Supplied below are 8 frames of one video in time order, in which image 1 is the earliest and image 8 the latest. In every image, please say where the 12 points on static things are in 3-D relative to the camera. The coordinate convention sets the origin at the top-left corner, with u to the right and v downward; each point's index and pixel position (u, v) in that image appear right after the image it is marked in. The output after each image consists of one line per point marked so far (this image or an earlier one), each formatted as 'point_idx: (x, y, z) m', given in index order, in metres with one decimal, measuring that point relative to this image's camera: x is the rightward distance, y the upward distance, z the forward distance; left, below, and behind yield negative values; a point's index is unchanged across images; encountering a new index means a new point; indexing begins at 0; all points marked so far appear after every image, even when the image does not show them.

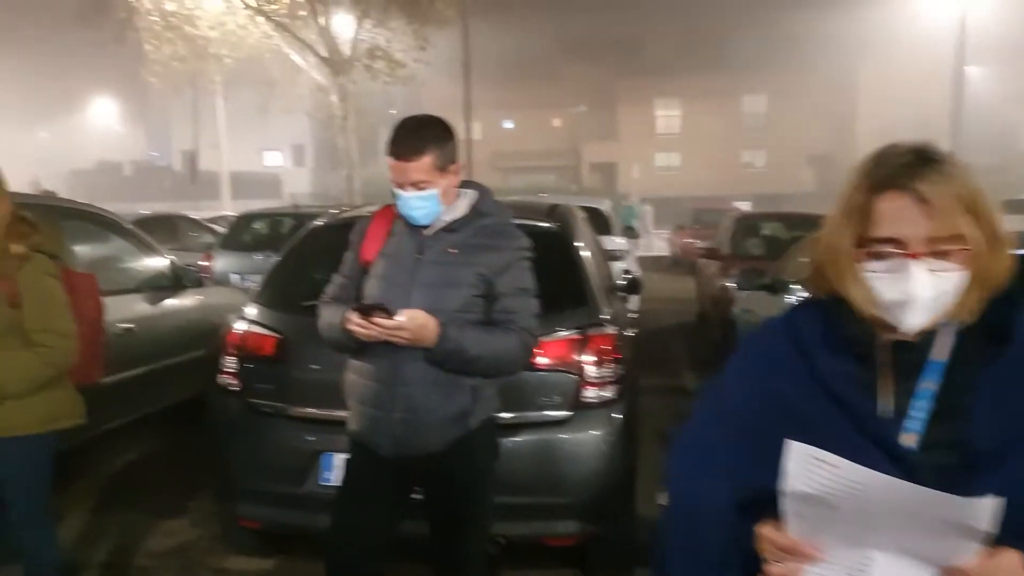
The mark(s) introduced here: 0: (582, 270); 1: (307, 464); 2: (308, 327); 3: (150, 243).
0: (+0.3, +0.1, +3.2) m
1: (-0.8, -0.7, +3.1) m
2: (-0.8, -0.2, +3.2) m
3: (-2.4, +0.3, +5.1) m
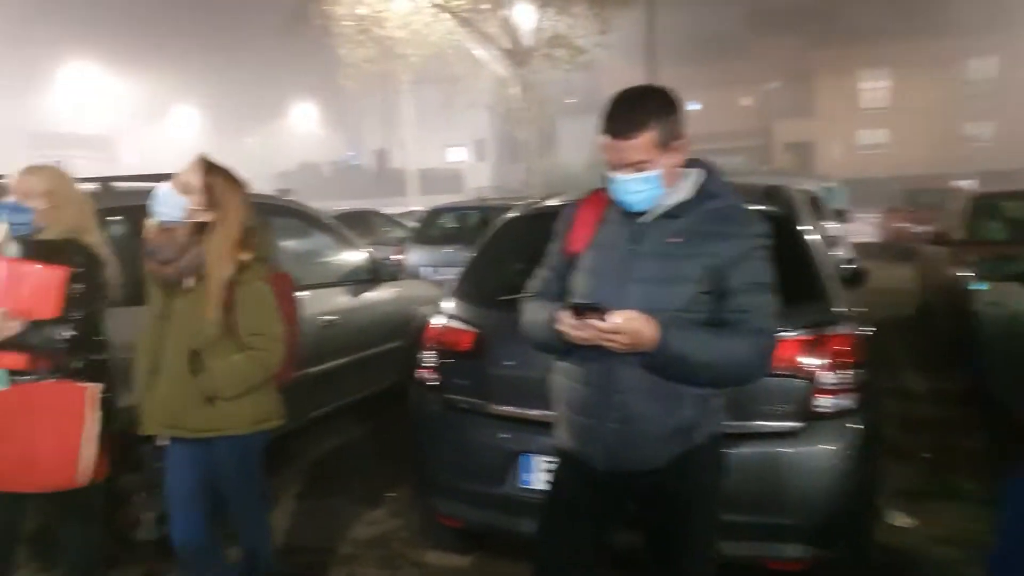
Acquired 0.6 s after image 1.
0: (+1.1, +0.1, +2.8) m
1: (0.0, -0.7, +2.9) m
2: (0.0, -0.1, +3.1) m
3: (-1.1, +0.3, +5.2) m
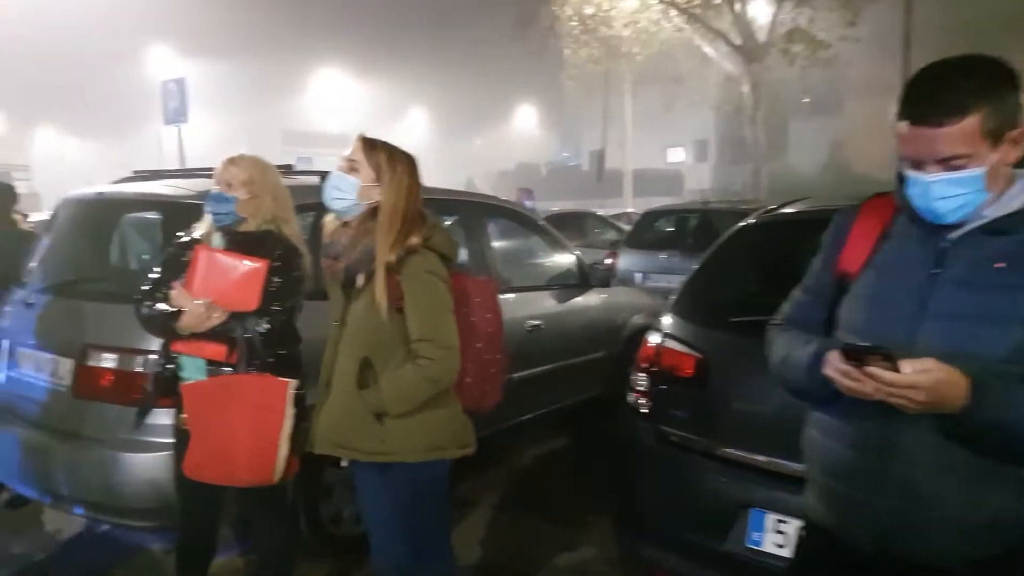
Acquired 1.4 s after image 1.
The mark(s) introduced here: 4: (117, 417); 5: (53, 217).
0: (+1.8, 0.0, +2.1) m
1: (+0.7, -0.7, +2.5) m
2: (+0.8, -0.2, +2.6) m
3: (+0.3, +0.3, +5.0) m
4: (-1.5, -0.5, +3.0) m
5: (-2.2, +0.4, +3.8) m
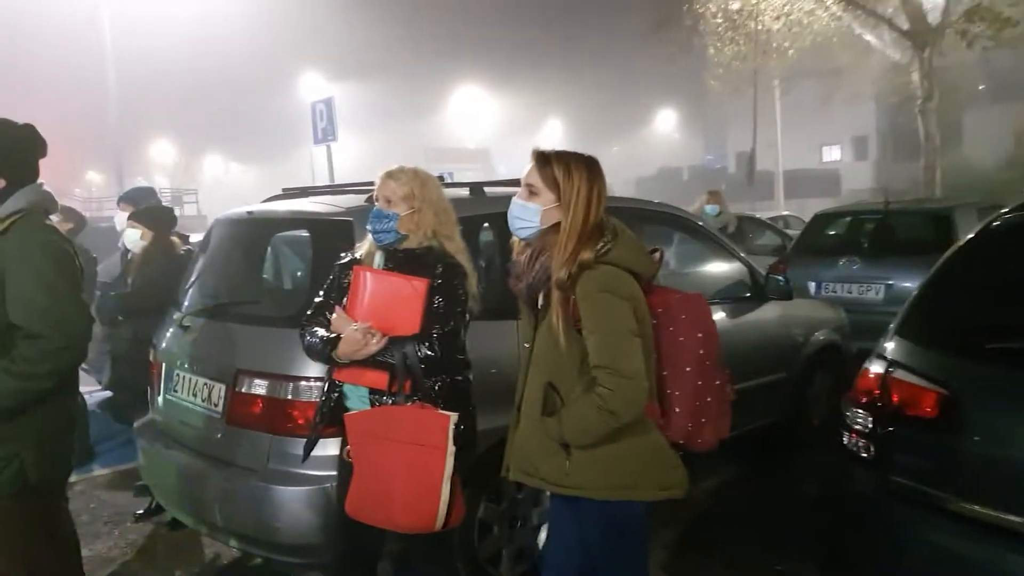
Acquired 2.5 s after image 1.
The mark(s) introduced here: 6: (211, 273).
0: (+2.2, 0.0, +1.4) m
1: (+1.2, -0.8, +2.0) m
2: (+1.3, -0.2, +2.1) m
3: (+1.2, +0.2, +4.5) m
4: (-0.9, -0.6, +2.9) m
5: (-1.5, +0.2, +3.8) m
6: (-1.4, +0.1, +3.6) m
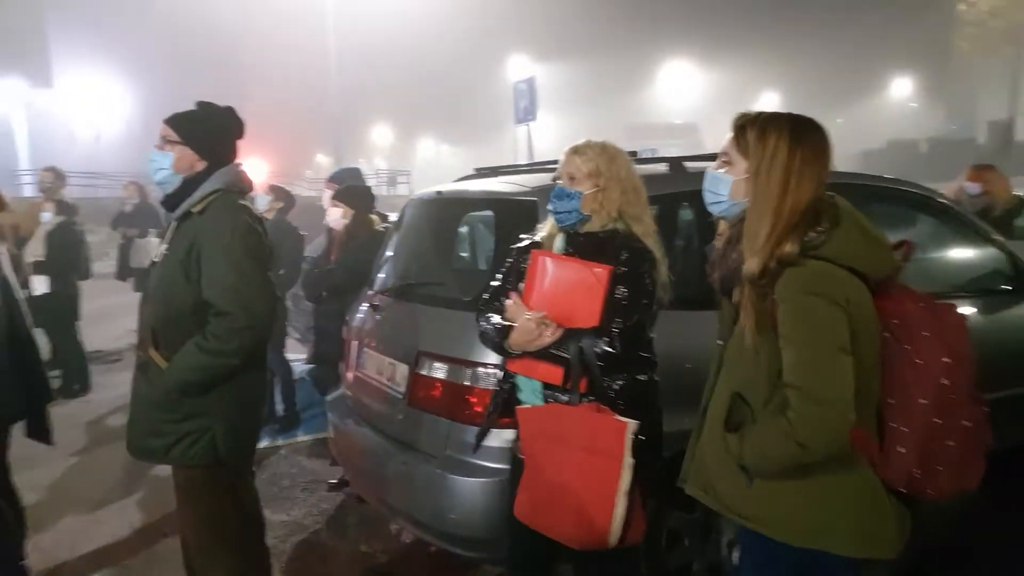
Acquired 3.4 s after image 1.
0: (+2.4, -0.1, +0.6) m
1: (+1.6, -0.8, +1.4) m
2: (+1.7, -0.3, +1.5) m
3: (+2.2, +0.3, +3.8) m
4: (-0.2, -0.5, +2.8) m
5: (-0.5, +0.3, +3.8) m
6: (-0.5, +0.2, +3.6) m
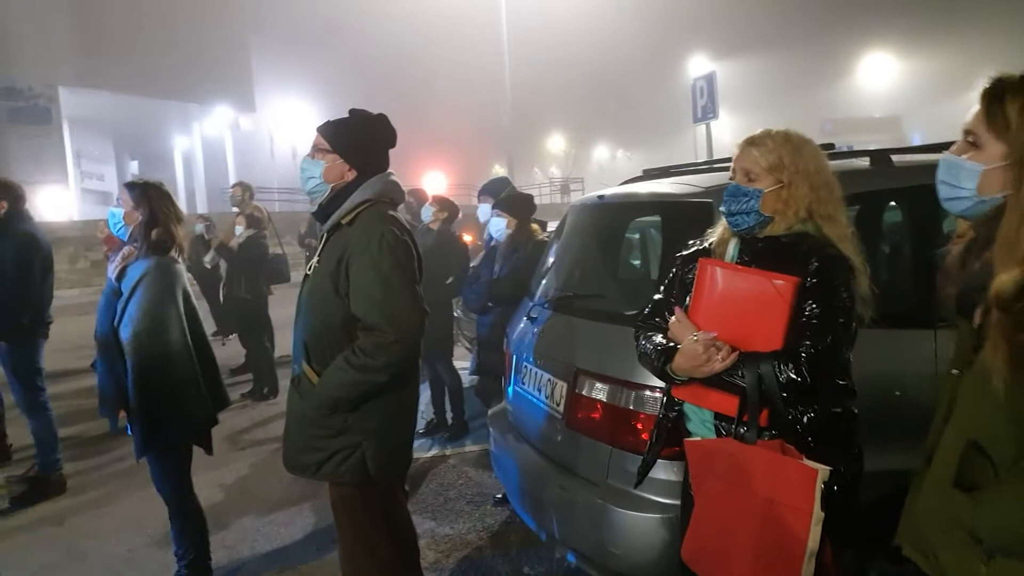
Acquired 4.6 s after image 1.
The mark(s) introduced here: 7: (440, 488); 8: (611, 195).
0: (+2.3, -0.1, -0.2) m
1: (+1.7, -0.8, +0.8) m
2: (+1.9, -0.3, +0.9) m
3: (+2.9, +0.2, +3.0) m
4: (+0.3, -0.6, +2.6) m
5: (+0.2, +0.3, +3.6) m
6: (+0.2, +0.1, +3.3) m
7: (-0.4, -1.2, +4.5) m
8: (+0.4, +0.4, +3.2) m
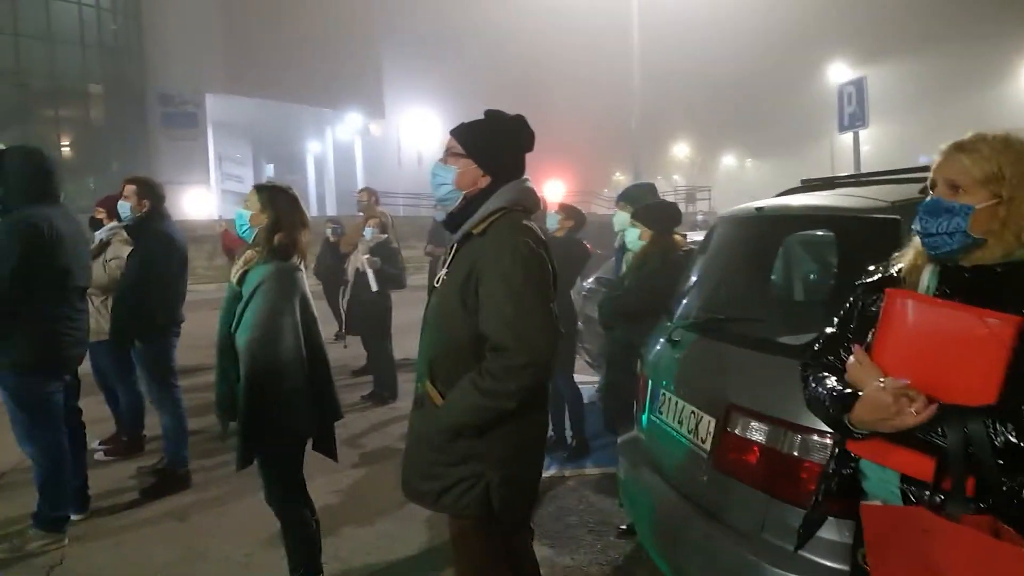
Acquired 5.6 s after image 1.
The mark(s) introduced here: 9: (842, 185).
0: (+2.3, -0.2, -0.8) m
1: (+1.8, -0.9, +0.3) m
2: (+2.0, -0.4, +0.3) m
3: (+3.4, +0.1, +2.3) m
4: (+0.7, -0.6, +2.3) m
5: (+0.8, +0.2, +3.3) m
6: (+0.8, 0.0, +3.0) m
7: (+0.3, -1.2, +4.3) m
8: (+0.9, +0.3, +2.9) m
9: (+1.2, +0.4, +3.0) m
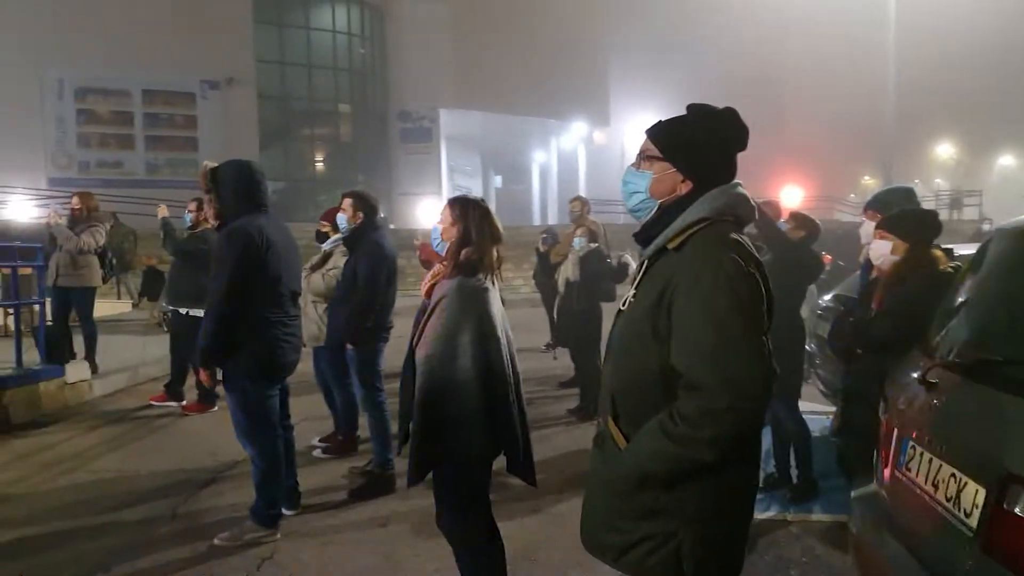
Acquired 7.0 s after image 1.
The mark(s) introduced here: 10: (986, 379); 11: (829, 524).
0: (+1.9, -0.3, -1.7) m
1: (+1.7, -1.0, -0.5) m
2: (+1.9, -0.5, -0.5) m
3: (+3.8, -0.1, +1.0) m
4: (+1.2, -0.7, +1.7) m
5: (+1.5, +0.1, +2.6) m
6: (+1.4, -0.1, +2.4) m
7: (+1.3, -1.3, +3.7) m
8: (+1.6, +0.2, +2.2) m
9: (+1.9, +0.3, +2.2) m
10: (+1.3, -0.2, +2.1) m
11: (+1.7, -1.3, +4.2) m
